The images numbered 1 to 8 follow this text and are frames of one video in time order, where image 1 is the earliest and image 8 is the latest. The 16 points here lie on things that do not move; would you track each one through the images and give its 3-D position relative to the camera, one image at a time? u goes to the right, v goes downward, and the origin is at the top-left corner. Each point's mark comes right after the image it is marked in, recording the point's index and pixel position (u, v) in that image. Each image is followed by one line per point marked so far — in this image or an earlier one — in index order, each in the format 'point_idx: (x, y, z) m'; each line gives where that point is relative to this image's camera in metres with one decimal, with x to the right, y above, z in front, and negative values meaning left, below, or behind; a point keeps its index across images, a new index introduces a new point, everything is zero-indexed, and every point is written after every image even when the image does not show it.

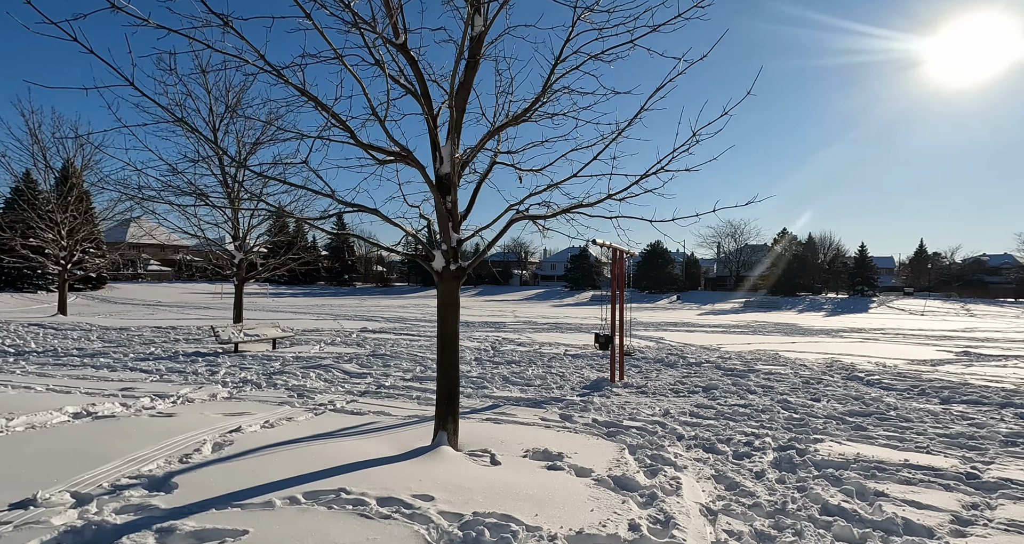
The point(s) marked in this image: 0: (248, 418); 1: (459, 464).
0: (-2.1, -1.2, +4.8) m
1: (-0.3, -1.0, +3.0) m
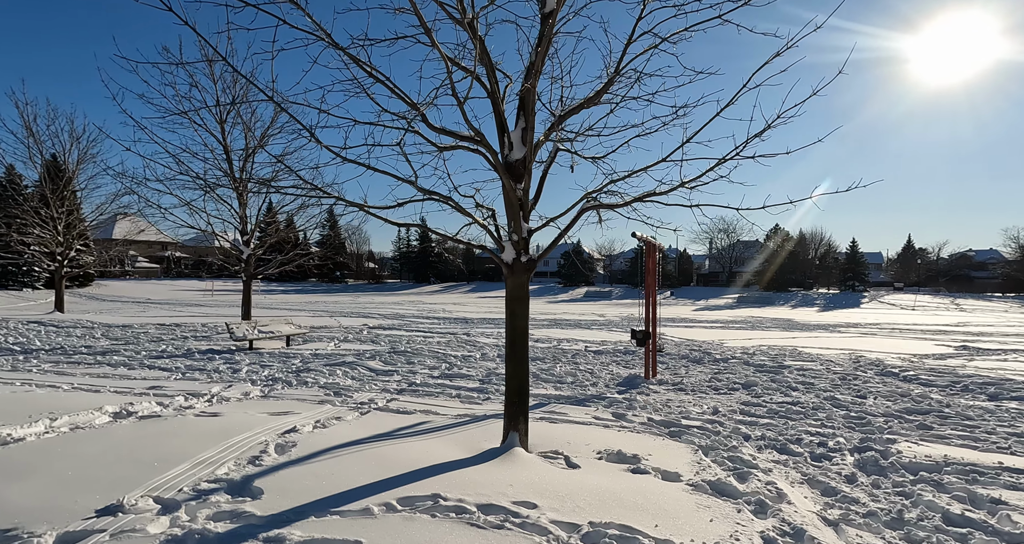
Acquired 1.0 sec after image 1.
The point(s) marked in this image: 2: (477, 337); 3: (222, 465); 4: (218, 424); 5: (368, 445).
0: (-1.7, -1.2, +4.7) m
1: (+0.1, -1.0, +2.9) m
2: (-1.7, -2.0, +18.6) m
3: (-1.4, -1.0, +2.9) m
4: (-2.1, -1.1, +4.2) m
5: (-0.8, -1.0, +3.4) m
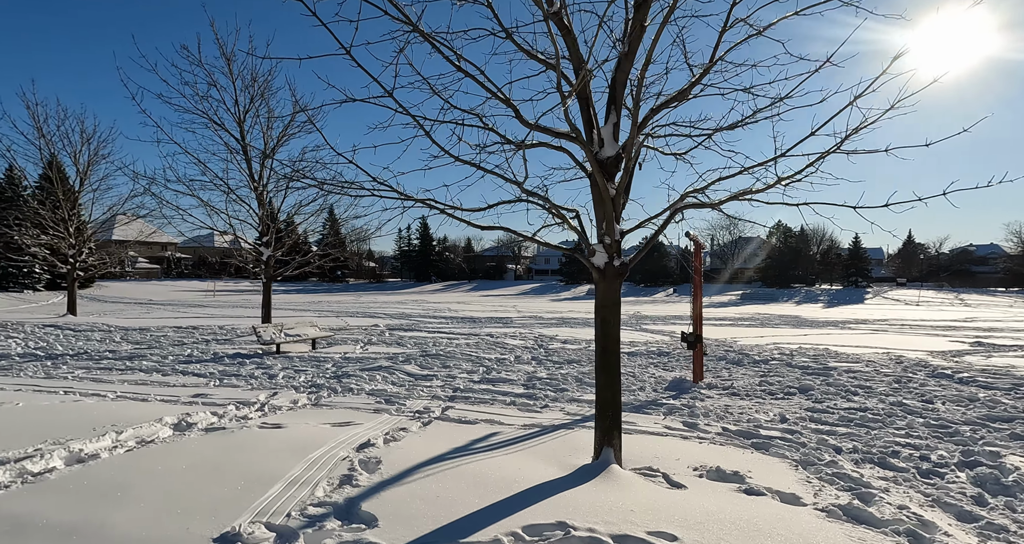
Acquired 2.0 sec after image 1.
0: (-1.2, -1.2, +4.6) m
1: (+0.6, -1.0, +2.8) m
2: (-0.8, -2.1, +18.5) m
3: (-0.9, -1.0, +2.8) m
4: (-1.6, -1.2, +4.1) m
5: (-0.3, -1.1, +3.3) m
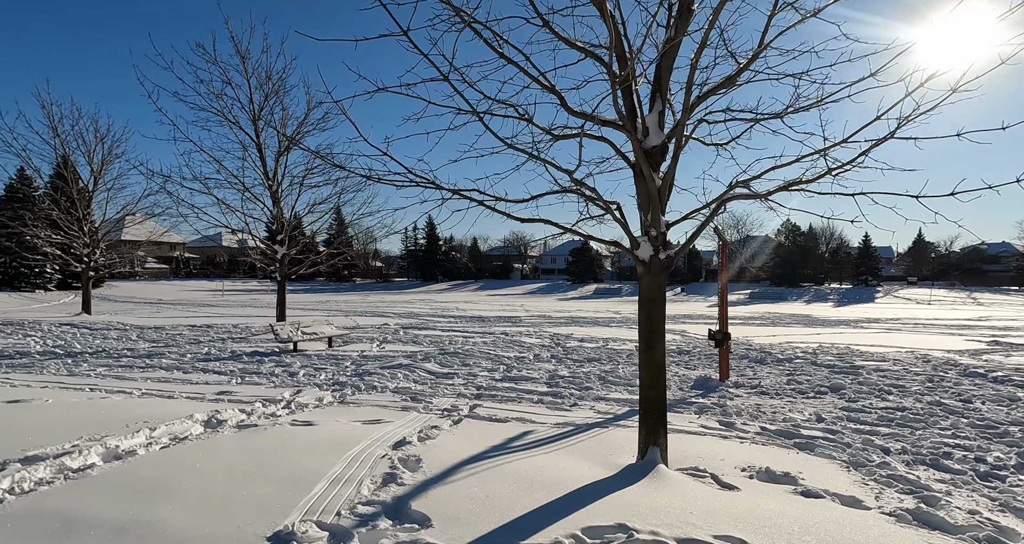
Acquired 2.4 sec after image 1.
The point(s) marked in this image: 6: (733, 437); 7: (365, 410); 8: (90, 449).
0: (-0.9, -1.2, +4.6) m
1: (+0.8, -1.0, +2.7) m
2: (-0.3, -2.0, +18.4) m
3: (-0.7, -1.0, +2.8) m
4: (-1.3, -1.1, +4.1) m
5: (-0.1, -1.0, +3.2) m
6: (+1.5, -1.2, +4.1) m
7: (-1.4, -1.3, +5.7) m
8: (-2.7, -1.1, +3.7) m
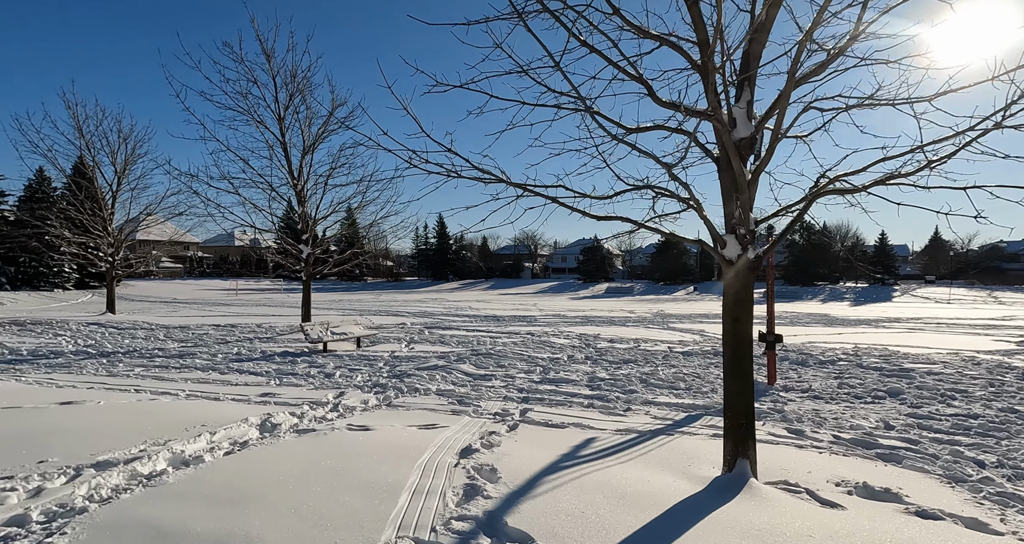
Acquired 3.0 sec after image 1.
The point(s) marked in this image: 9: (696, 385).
0: (-0.4, -1.2, +4.5) m
1: (+1.2, -1.0, +2.6) m
2: (+0.7, -2.0, +18.3) m
3: (-0.3, -1.0, +2.7) m
4: (-0.9, -1.2, +4.0) m
5: (+0.4, -1.1, +3.1) m
6: (+2.0, -1.2, +3.9) m
7: (-0.9, -1.4, +5.6) m
8: (-2.2, -1.1, +3.7) m
9: (+2.7, -1.7, +8.6) m
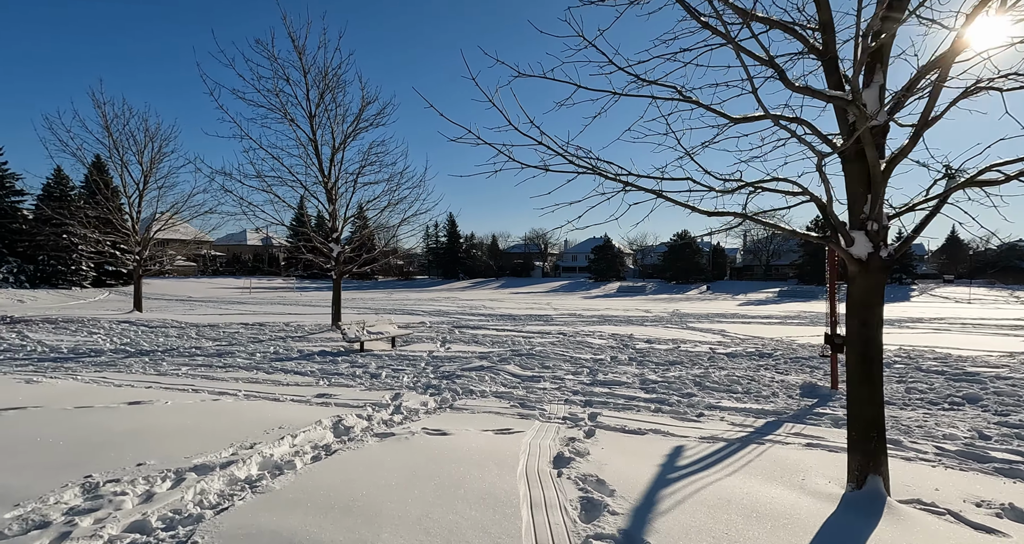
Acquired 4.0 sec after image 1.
0: (+0.2, -1.3, +4.4) m
1: (+1.8, -1.1, +2.5) m
2: (+1.8, -2.0, +18.2) m
3: (+0.2, -1.0, +2.6) m
4: (-0.3, -1.2, +4.0) m
5: (+0.9, -1.1, +3.0) m
6: (+2.6, -1.2, +3.7) m
7: (-0.3, -1.4, +5.6) m
8: (-1.6, -1.2, +3.7) m
9: (+3.5, -1.7, +8.4) m
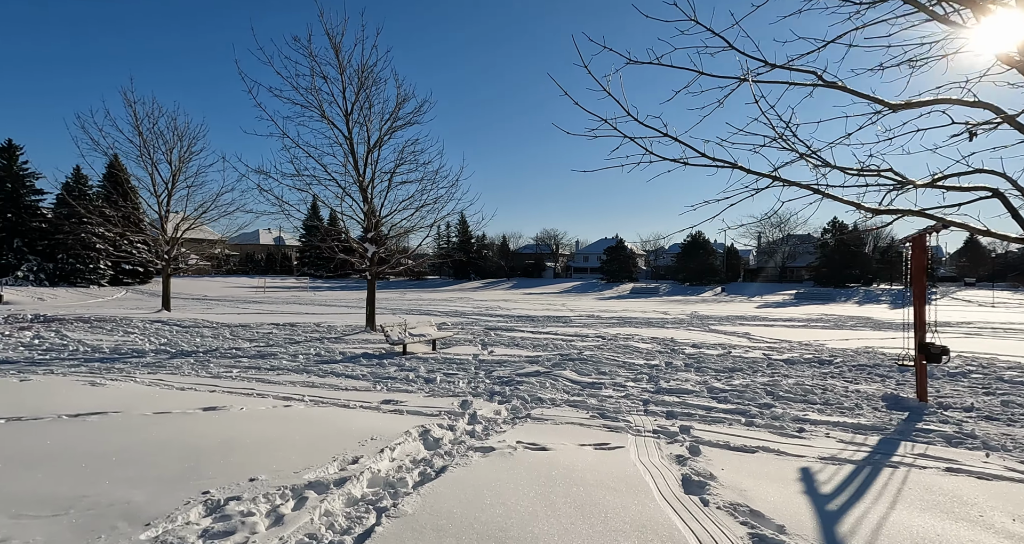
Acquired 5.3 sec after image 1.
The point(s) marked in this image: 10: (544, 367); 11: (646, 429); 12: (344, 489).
0: (+0.9, -1.3, +4.2) m
1: (+2.4, -1.1, +2.2) m
2: (+3.2, -2.1, +17.9) m
3: (+0.9, -1.1, +2.4) m
4: (+0.5, -1.3, +3.8) m
5: (+1.6, -1.1, +2.7) m
6: (+3.3, -1.3, +3.4) m
7: (+0.5, -1.4, +5.4) m
8: (-0.9, -1.2, +3.5) m
9: (+4.4, -1.8, +8.0) m
10: (+0.6, -2.0, +12.3) m
11: (+1.3, -1.5, +5.5) m
12: (-0.9, -1.2, +3.2) m
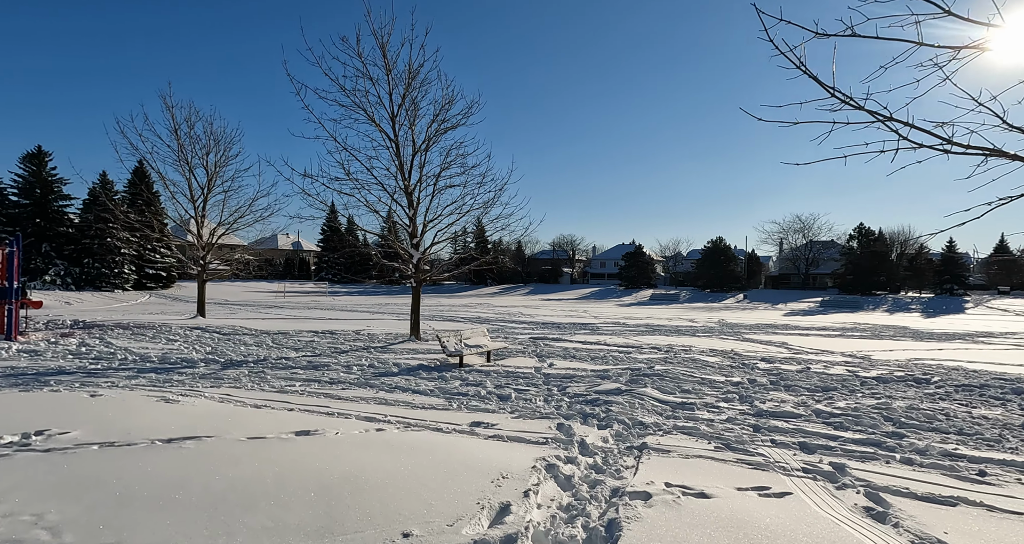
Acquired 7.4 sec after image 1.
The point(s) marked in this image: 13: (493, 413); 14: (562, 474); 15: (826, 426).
0: (+1.9, -1.5, +3.6) m
1: (+3.3, -1.2, +1.5) m
2: (+5.0, -2.4, +17.1) m
3: (+1.8, -1.2, +1.8) m
4: (+1.5, -1.4, +3.2) m
5: (+2.5, -1.3, +2.1) m
6: (+4.3, -1.4, +2.7) m
7: (+1.6, -1.6, +4.8) m
8: (+0.1, -1.4, +3.1) m
9: (+5.6, -1.9, +7.2) m
10: (+2.1, -2.2, +11.7) m
11: (+2.4, -1.6, +4.9) m
12: (0.0, -1.3, +2.8) m
13: (-0.3, -2.1, +8.4) m
14: (+0.4, -1.5, +4.3) m
15: (+3.9, -1.9, +7.3) m
